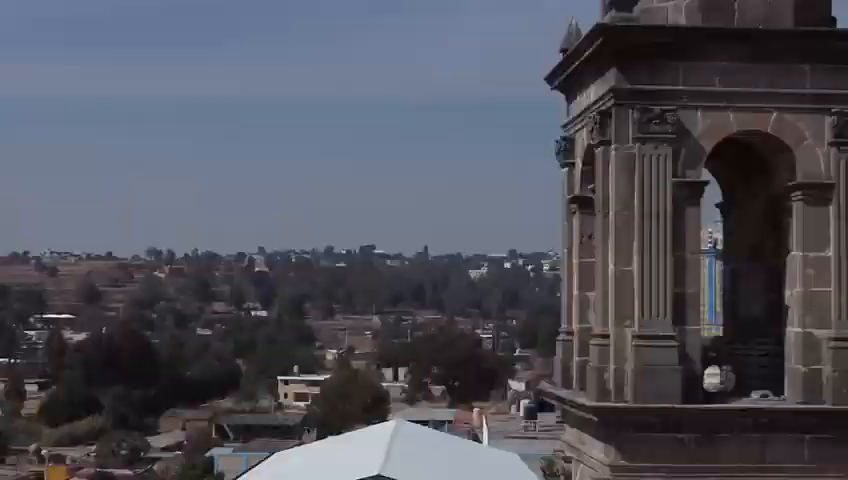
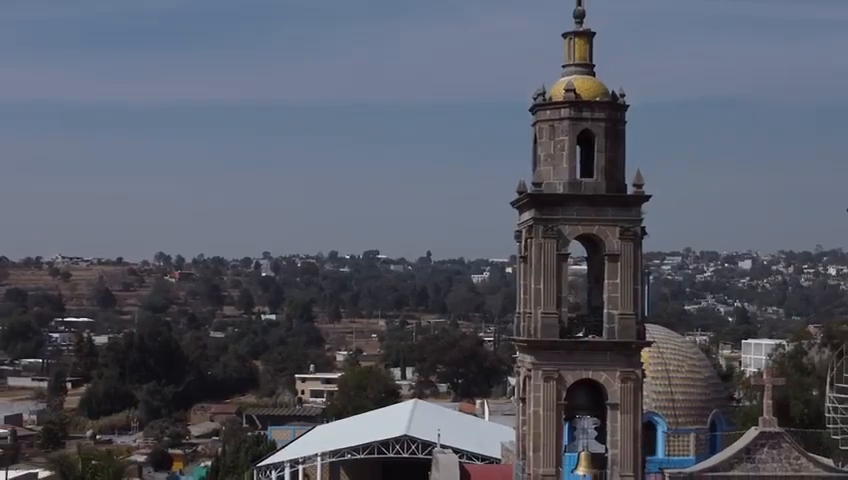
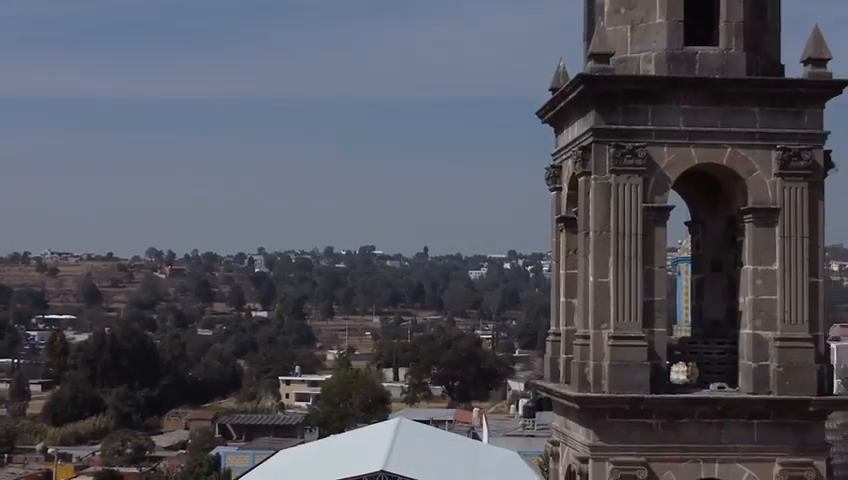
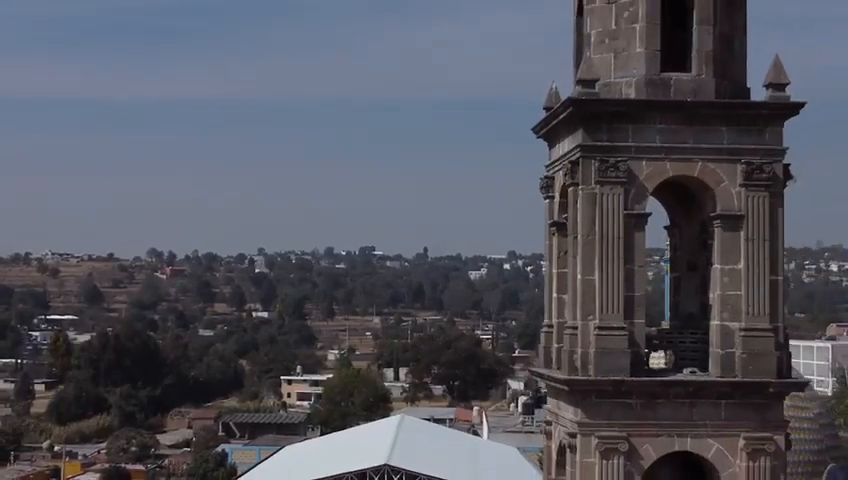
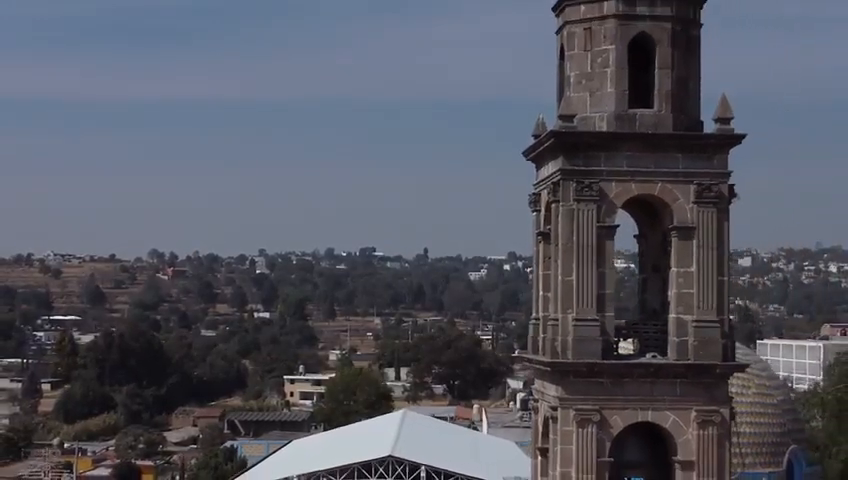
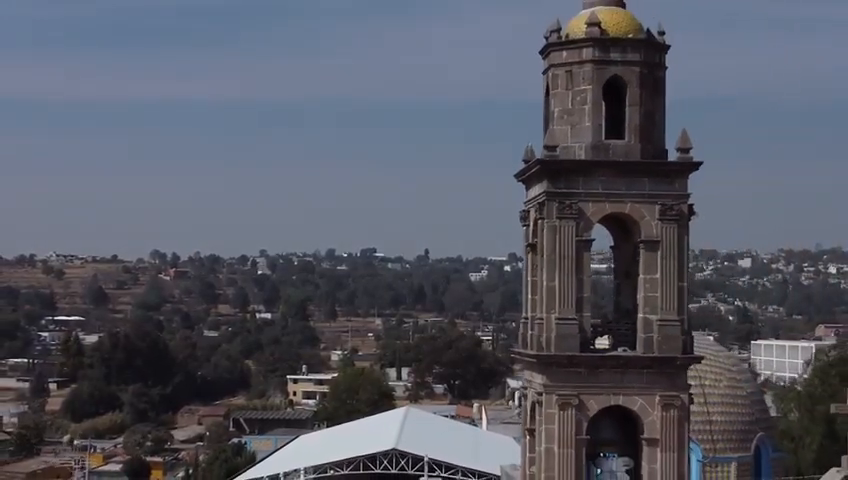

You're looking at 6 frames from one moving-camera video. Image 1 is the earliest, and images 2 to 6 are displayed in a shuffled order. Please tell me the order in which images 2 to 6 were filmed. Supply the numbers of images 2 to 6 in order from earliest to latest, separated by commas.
3, 4, 5, 6, 2
